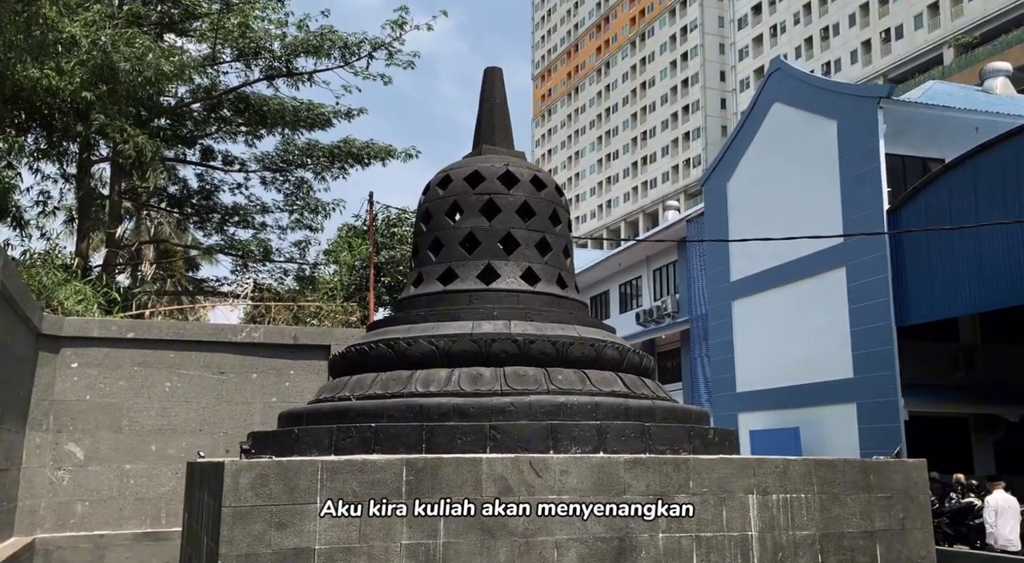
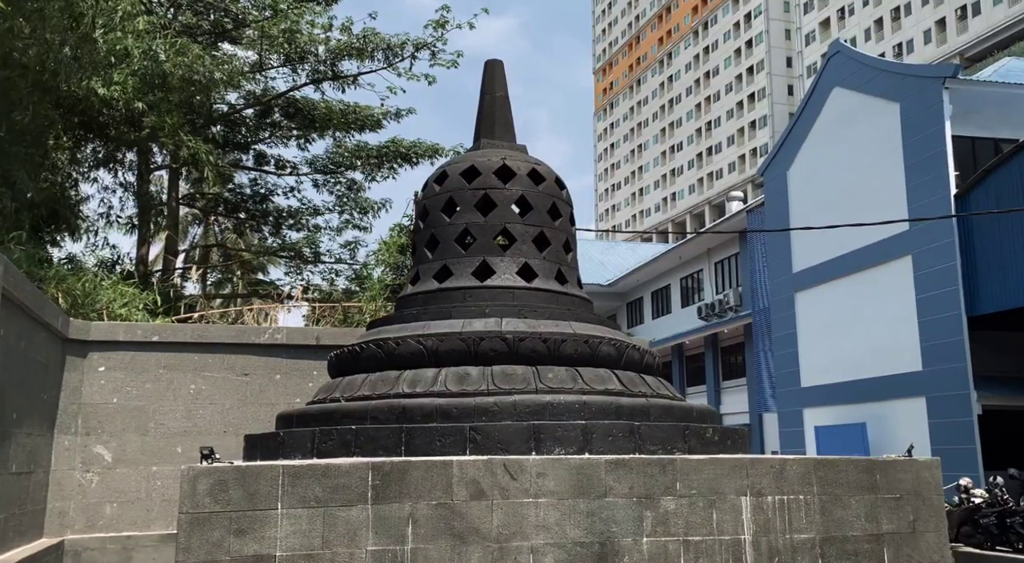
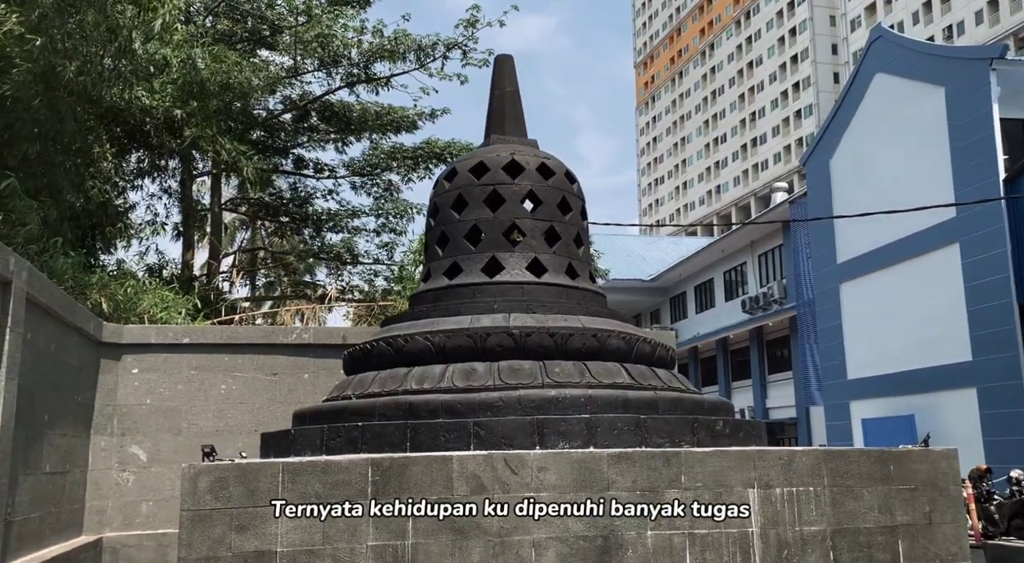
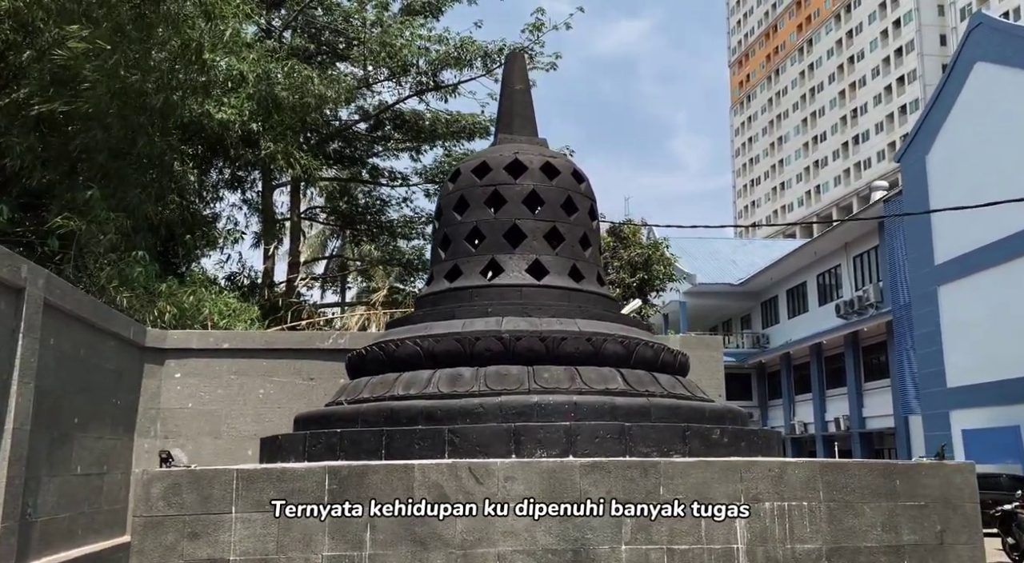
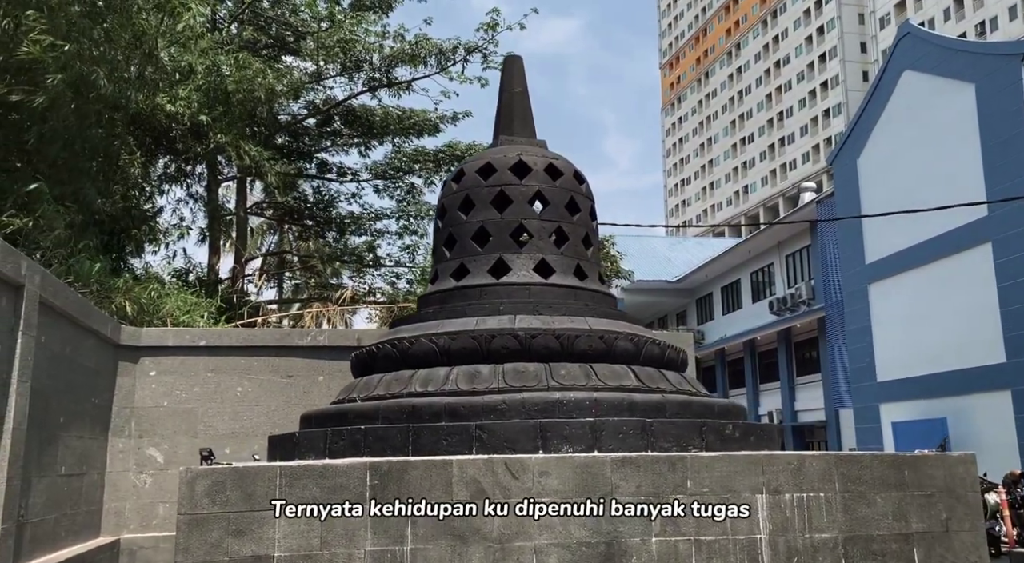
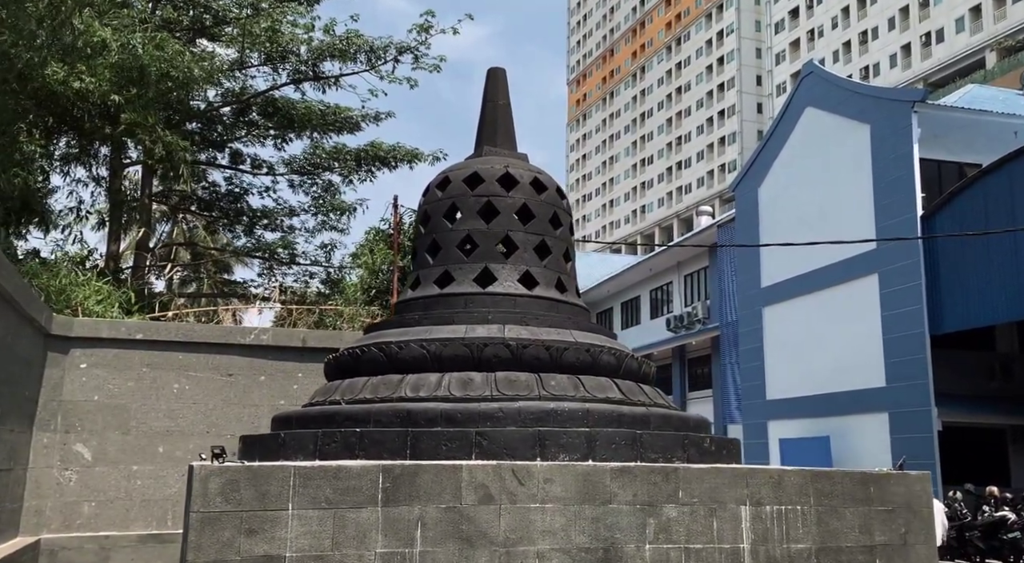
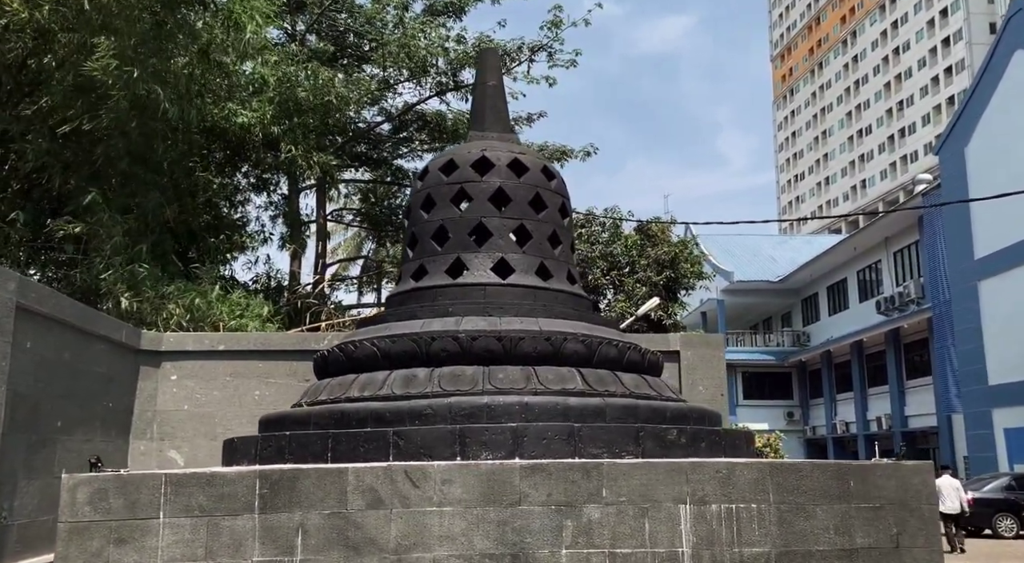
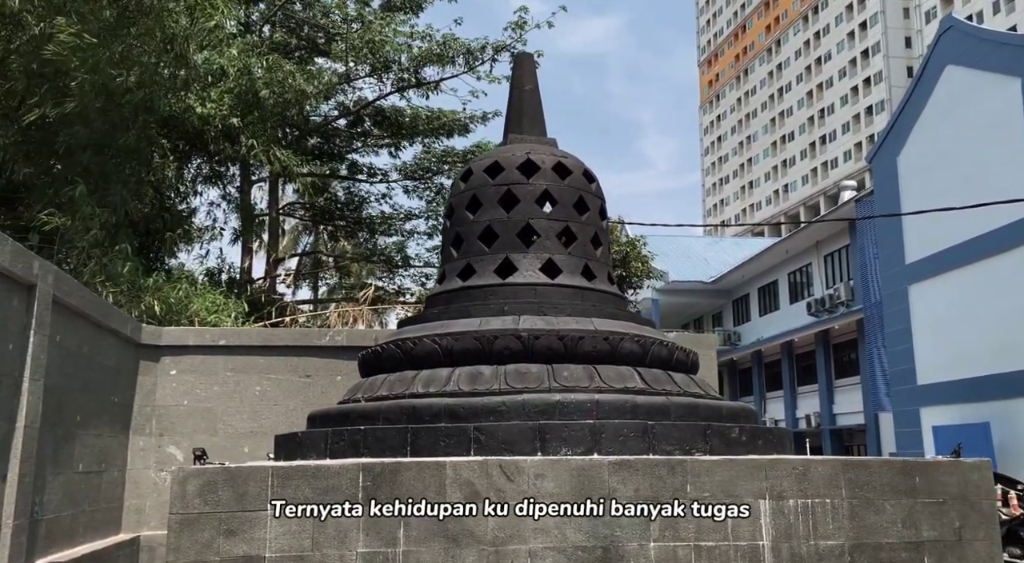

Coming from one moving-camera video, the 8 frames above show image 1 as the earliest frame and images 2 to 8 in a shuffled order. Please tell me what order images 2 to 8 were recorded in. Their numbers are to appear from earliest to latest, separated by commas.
6, 2, 3, 5, 8, 4, 7
